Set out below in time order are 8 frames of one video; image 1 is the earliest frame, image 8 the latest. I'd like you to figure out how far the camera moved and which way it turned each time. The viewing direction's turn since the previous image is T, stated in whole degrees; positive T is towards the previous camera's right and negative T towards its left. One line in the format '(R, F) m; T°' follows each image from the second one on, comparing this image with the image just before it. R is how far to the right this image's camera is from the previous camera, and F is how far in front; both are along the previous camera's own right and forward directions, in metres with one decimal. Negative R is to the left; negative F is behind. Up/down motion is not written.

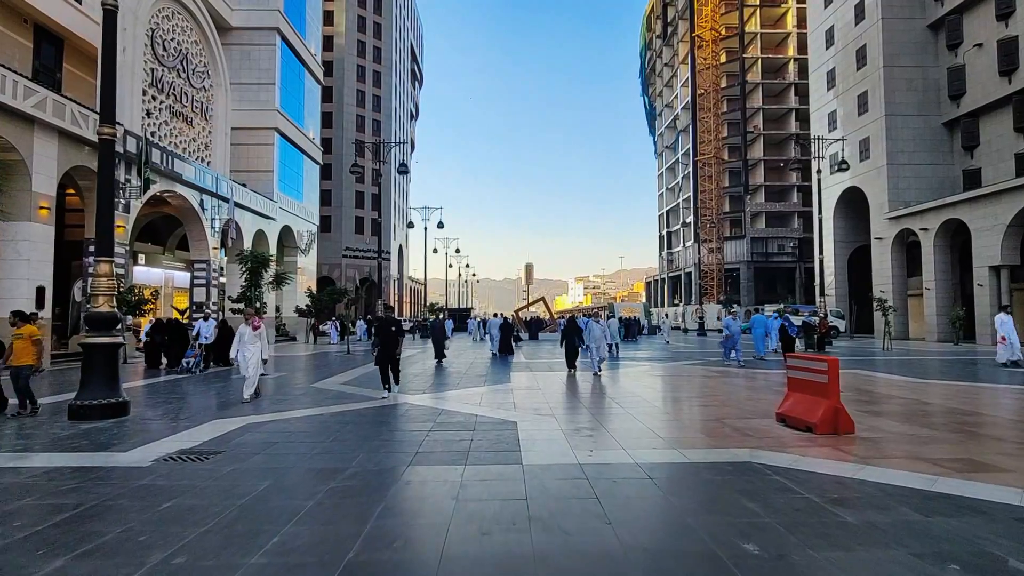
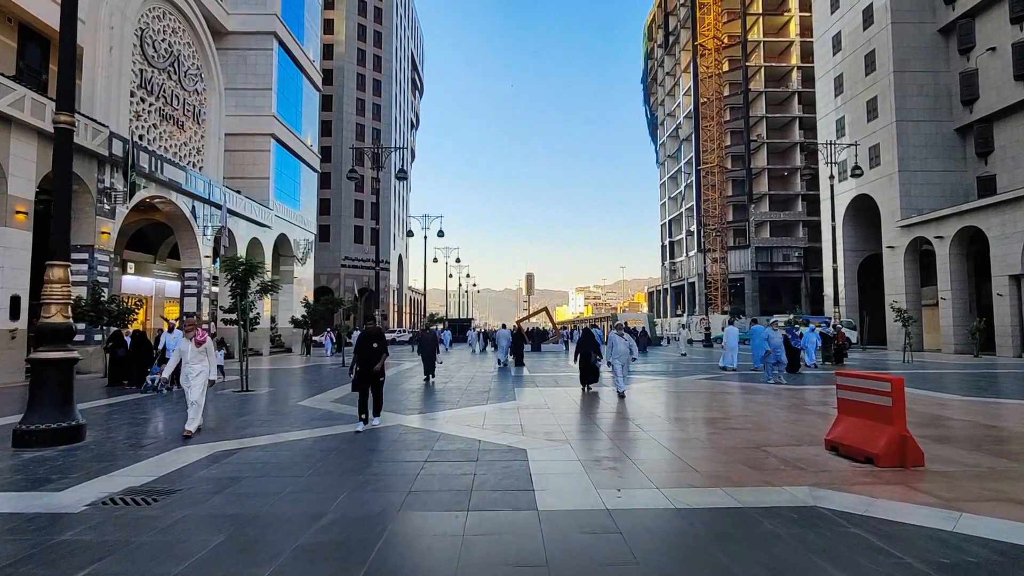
(-0.1, +1.0) m; 0°
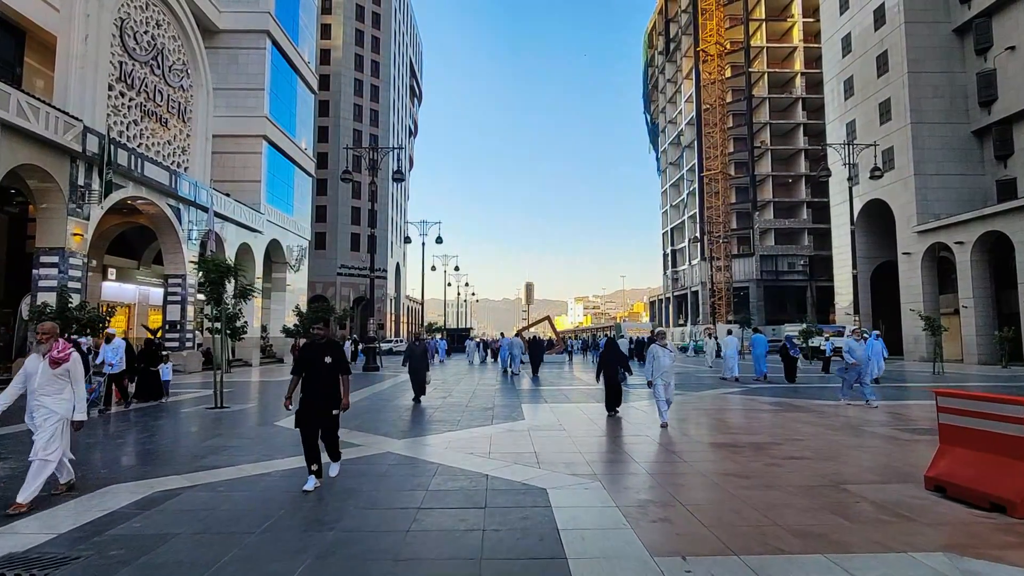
(-0.2, +1.5) m; 0°
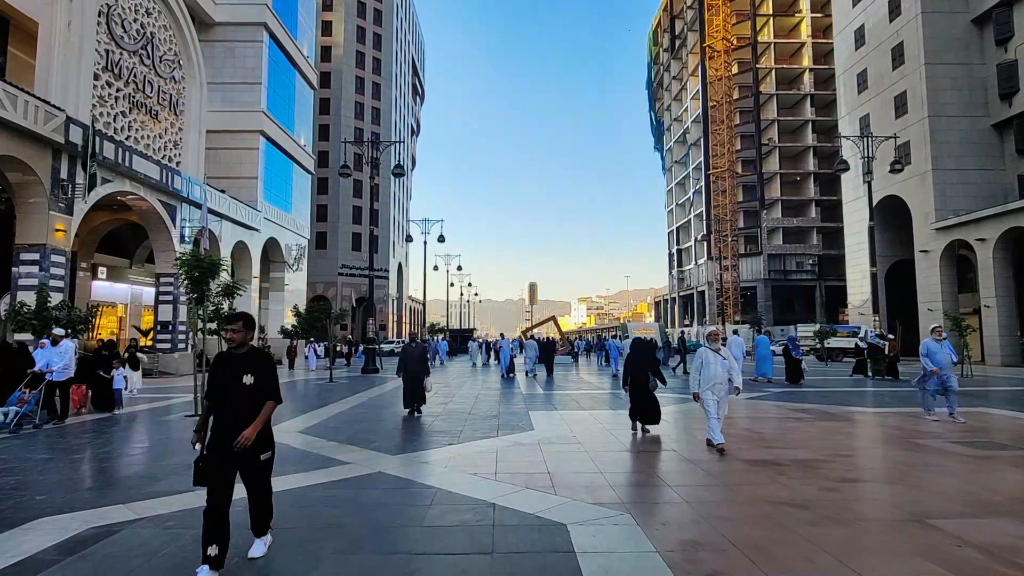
(-0.1, +1.0) m; 0°
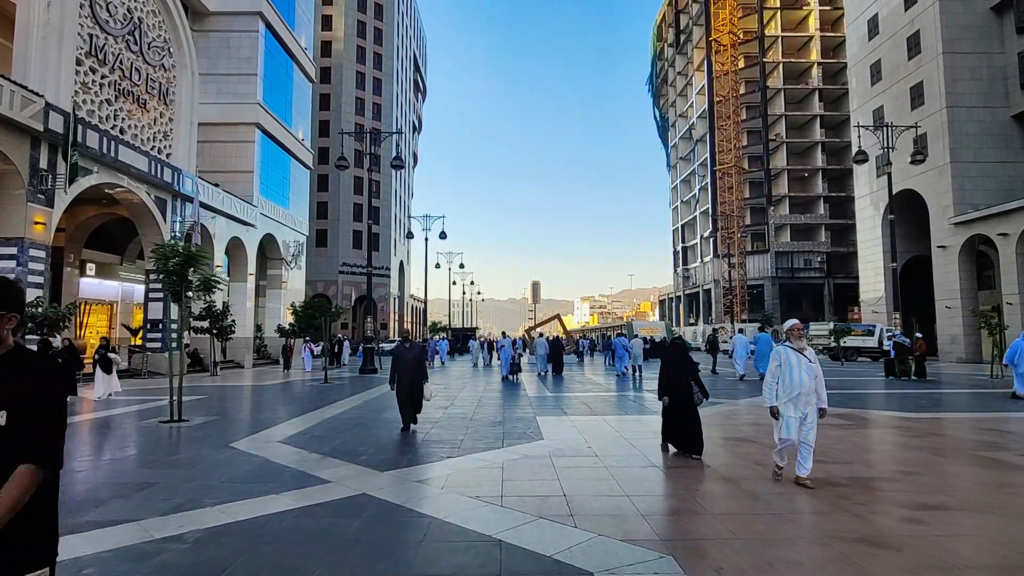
(-0.1, +1.0) m; 0°
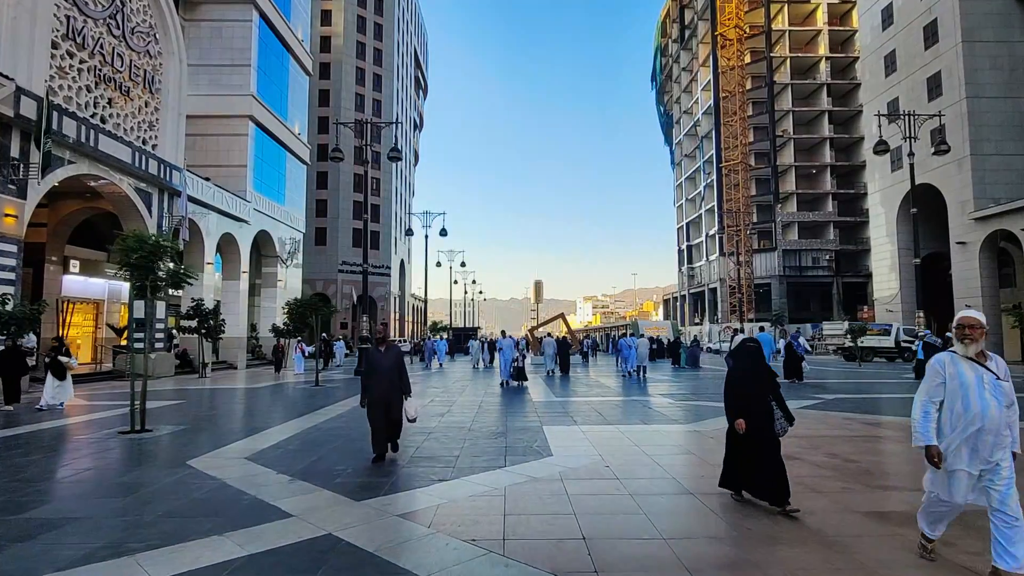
(0.0, +1.1) m; 0°
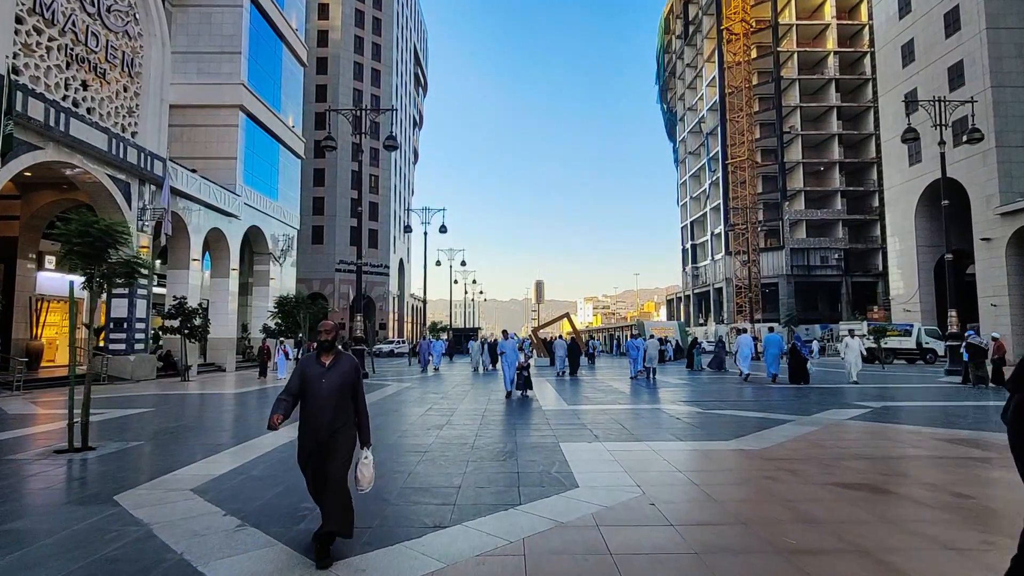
(-0.1, +1.4) m; 0°
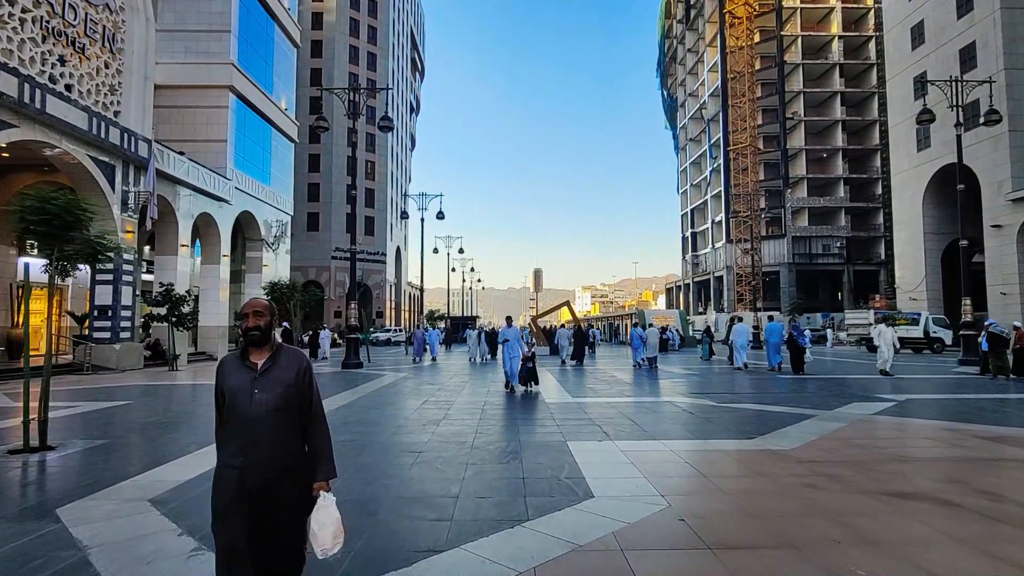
(-0.1, +0.8) m; 0°
